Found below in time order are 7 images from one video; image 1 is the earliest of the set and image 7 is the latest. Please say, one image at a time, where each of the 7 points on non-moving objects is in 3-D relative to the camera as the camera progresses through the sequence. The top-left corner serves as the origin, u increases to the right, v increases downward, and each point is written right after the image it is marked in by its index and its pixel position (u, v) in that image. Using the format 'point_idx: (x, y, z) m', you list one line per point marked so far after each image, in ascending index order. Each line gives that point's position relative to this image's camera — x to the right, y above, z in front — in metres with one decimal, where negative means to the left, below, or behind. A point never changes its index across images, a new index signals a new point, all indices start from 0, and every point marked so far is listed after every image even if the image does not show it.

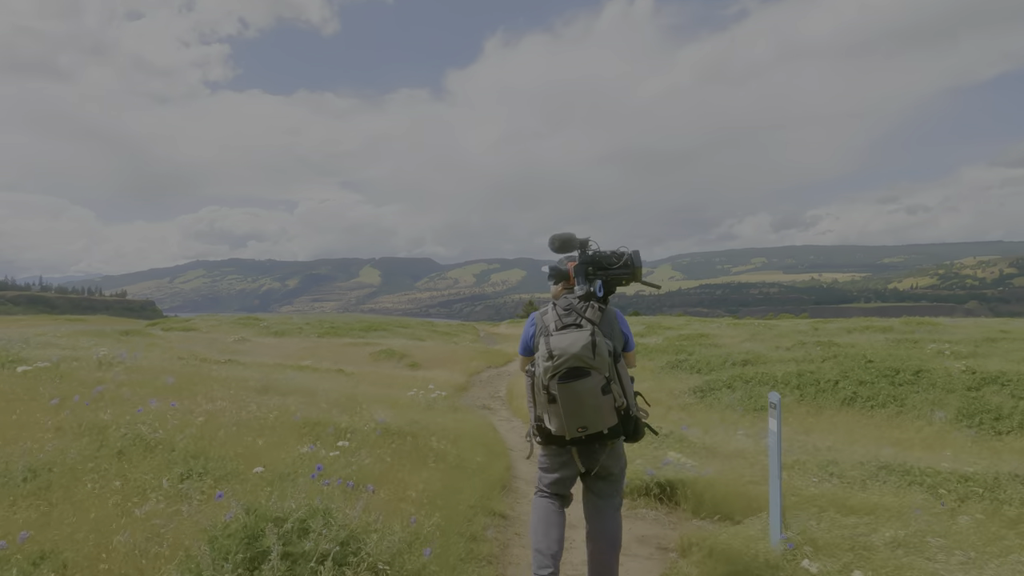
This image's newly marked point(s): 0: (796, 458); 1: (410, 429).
0: (+8.1, -4.9, +19.3) m
1: (-2.8, -3.8, +18.0) m
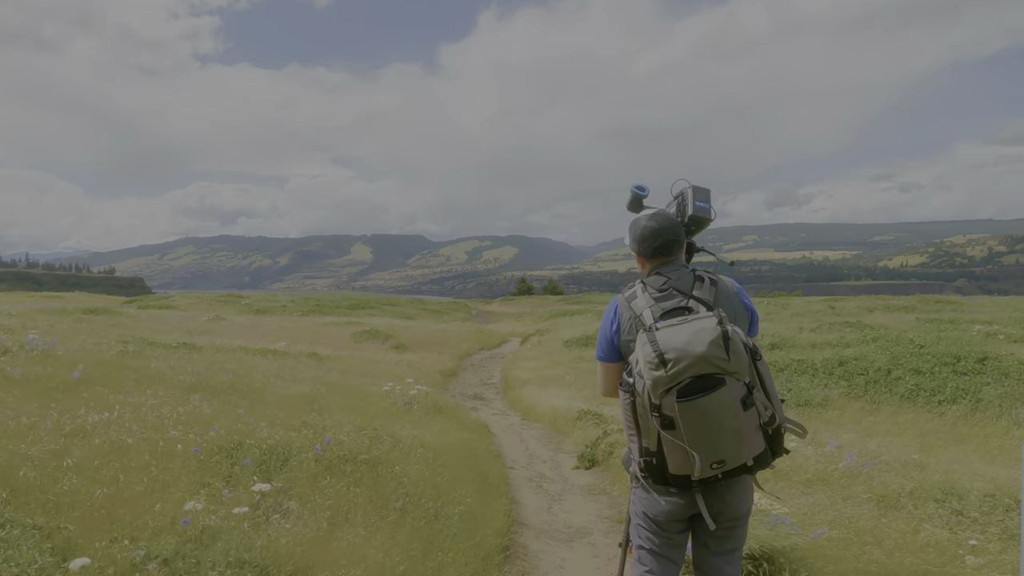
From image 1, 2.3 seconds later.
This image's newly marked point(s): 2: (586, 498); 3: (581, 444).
0: (+8.1, -4.3, +14.5) m
1: (-2.7, -3.2, +13.0) m
2: (+1.5, -4.4, +13.8) m
3: (+2.0, -4.5, +19.3) m
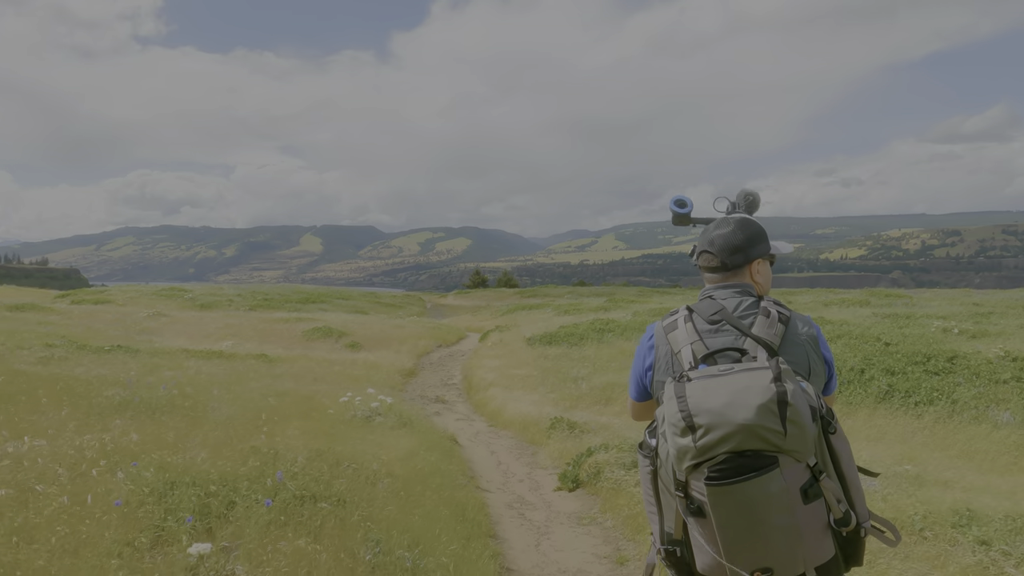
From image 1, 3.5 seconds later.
0: (+7.7, -4.4, +13.6) m
1: (-3.0, -3.3, +11.3) m
2: (+1.2, -4.5, +12.4) m
3: (+1.3, -4.6, +17.9) m
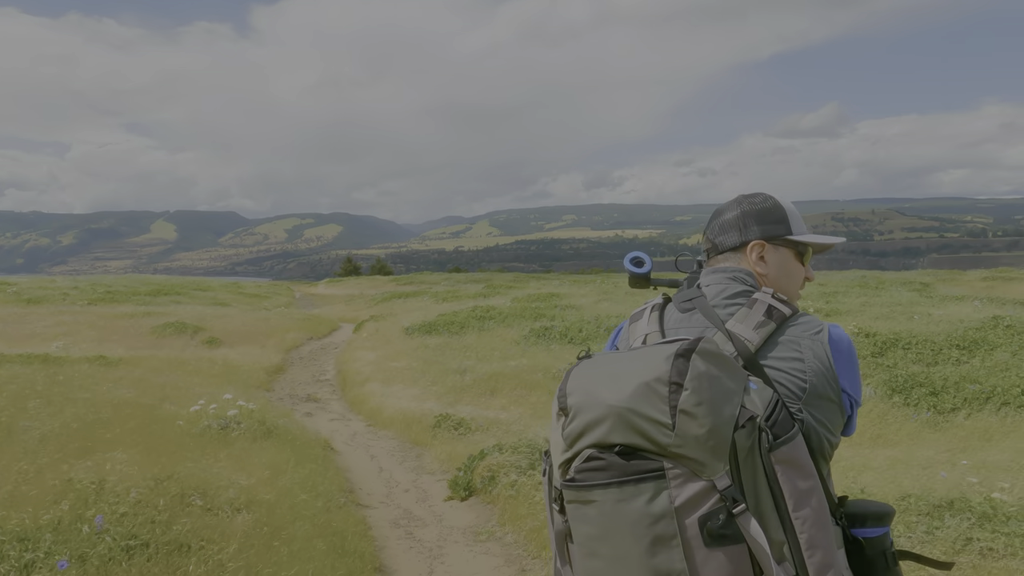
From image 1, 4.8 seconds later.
0: (+5.5, -4.0, +13.3) m
1: (-4.6, -3.2, +9.1) m
2: (-0.7, -4.3, +11.0) m
3: (-1.6, -4.3, +16.4) m
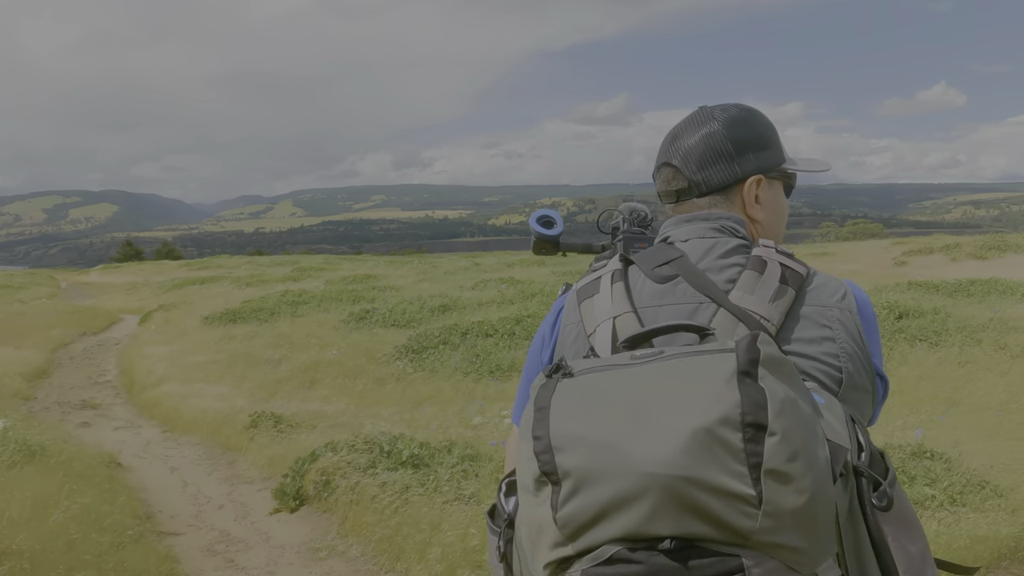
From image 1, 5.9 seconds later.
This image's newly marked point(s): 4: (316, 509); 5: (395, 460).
0: (+2.3, -3.5, +13.4) m
1: (-6.2, -3.1, +6.5) m
2: (-2.9, -4.0, +9.5) m
3: (-5.3, -3.9, +14.4) m
4: (-3.3, -3.8, +11.3) m
5: (-2.2, -3.2, +12.2) m
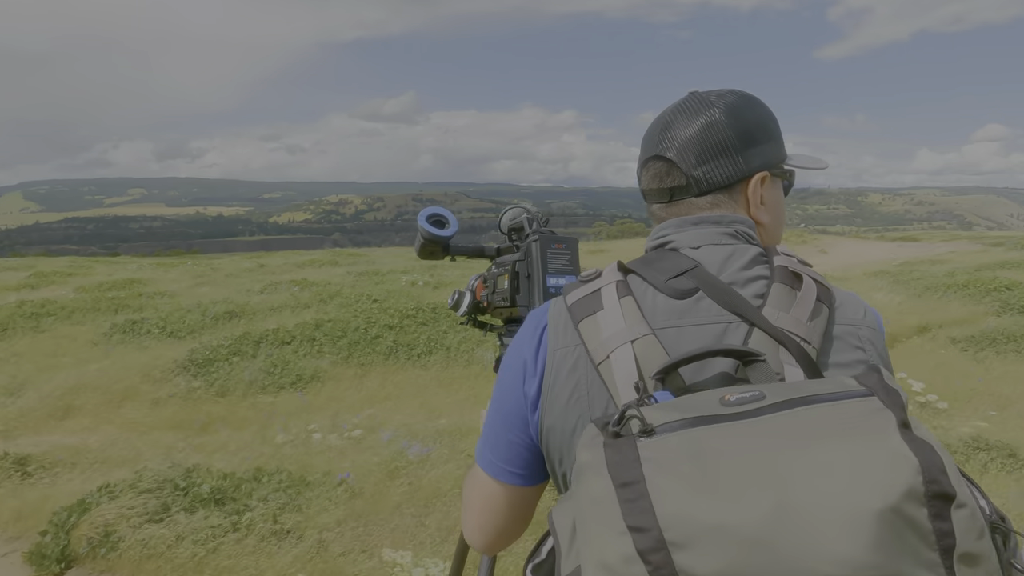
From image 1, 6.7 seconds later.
0: (-1.1, -3.5, +13.0) m
1: (-7.1, -3.3, +3.8) m
2: (-4.9, -4.2, +7.6) m
3: (-8.7, -4.1, +11.6) m
4: (-5.8, -3.9, +9.2) m
5: (-5.1, -3.3, +10.4) m
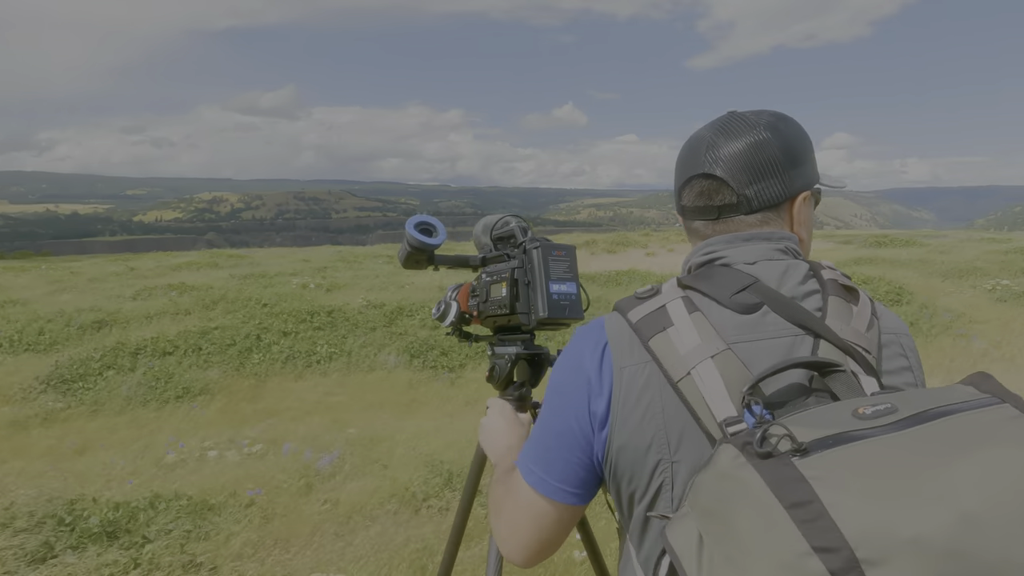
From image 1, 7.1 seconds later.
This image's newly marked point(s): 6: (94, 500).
0: (-2.7, -3.6, +12.5) m
1: (-7.1, -3.5, +2.5) m
2: (-5.5, -4.3, +6.6) m
3: (-9.9, -4.3, +9.9) m
4: (-6.7, -4.1, +8.0) m
5: (-6.1, -3.5, +9.4) m
6: (-6.8, -3.4, +10.7) m
